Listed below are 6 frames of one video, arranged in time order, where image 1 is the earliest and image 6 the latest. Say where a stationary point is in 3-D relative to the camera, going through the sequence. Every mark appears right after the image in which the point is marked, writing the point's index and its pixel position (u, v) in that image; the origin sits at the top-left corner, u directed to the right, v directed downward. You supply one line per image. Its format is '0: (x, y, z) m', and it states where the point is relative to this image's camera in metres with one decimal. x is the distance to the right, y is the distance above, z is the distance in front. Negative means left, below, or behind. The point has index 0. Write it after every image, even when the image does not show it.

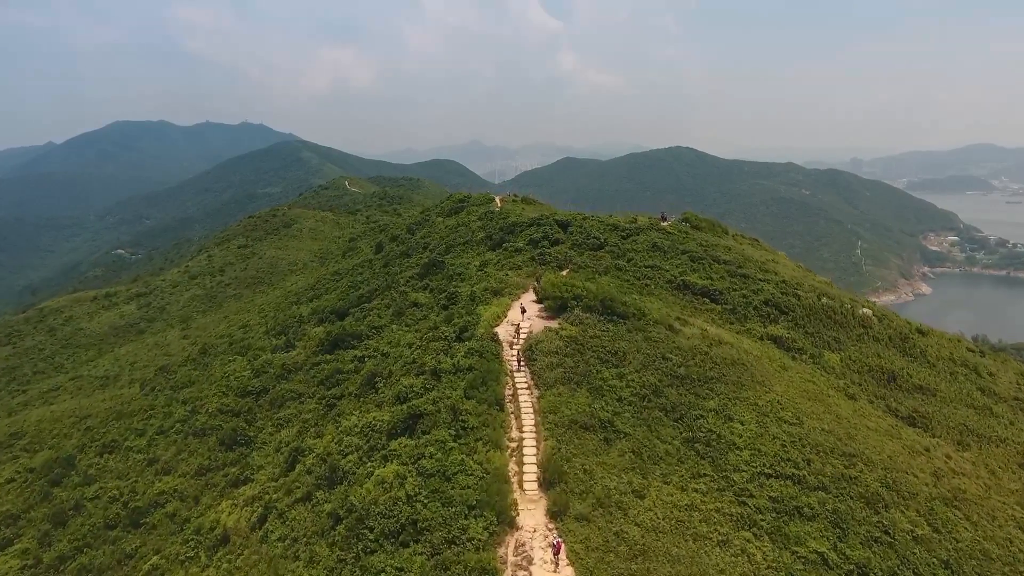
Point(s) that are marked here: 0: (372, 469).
0: (-4.2, -5.5, +17.3) m
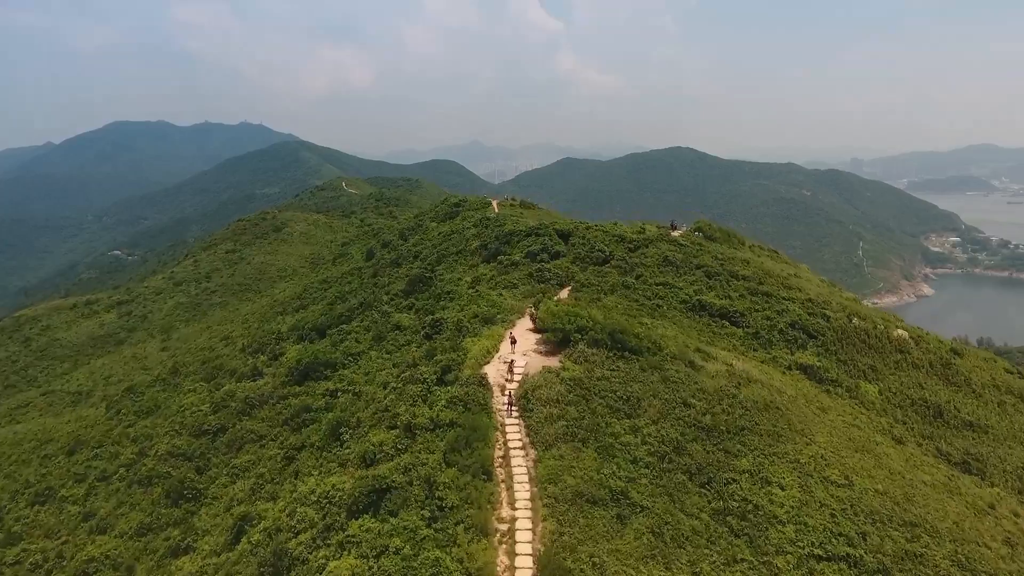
0: (-4.5, -6.5, +13.7) m
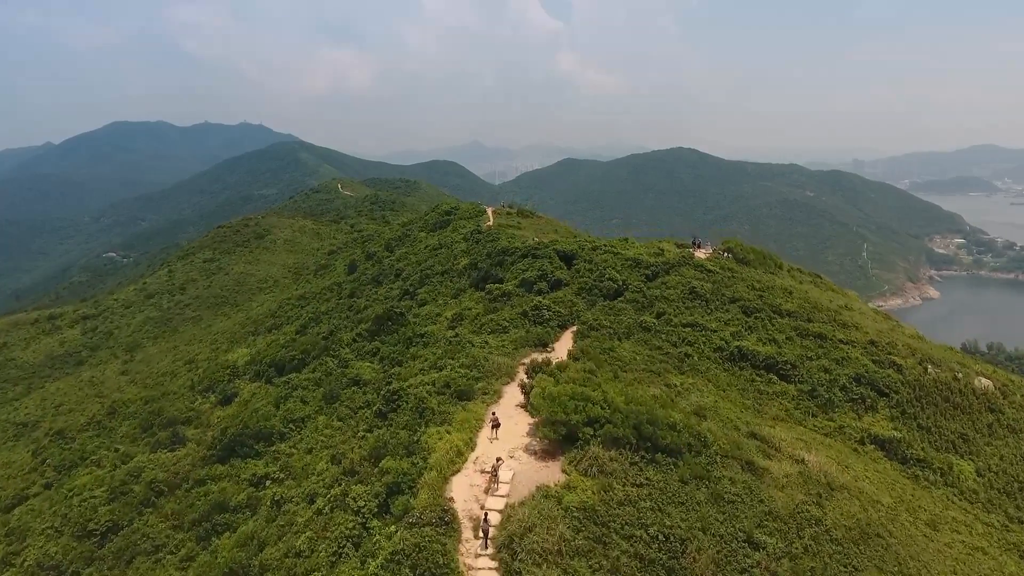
0: (-5.0, -8.2, +7.6) m
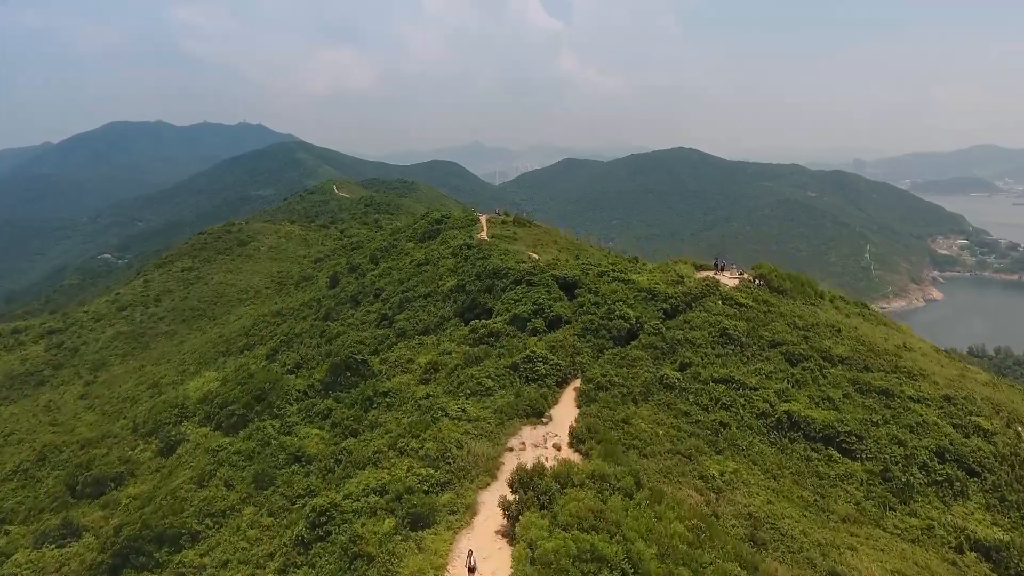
0: (-5.4, -9.8, +2.6) m
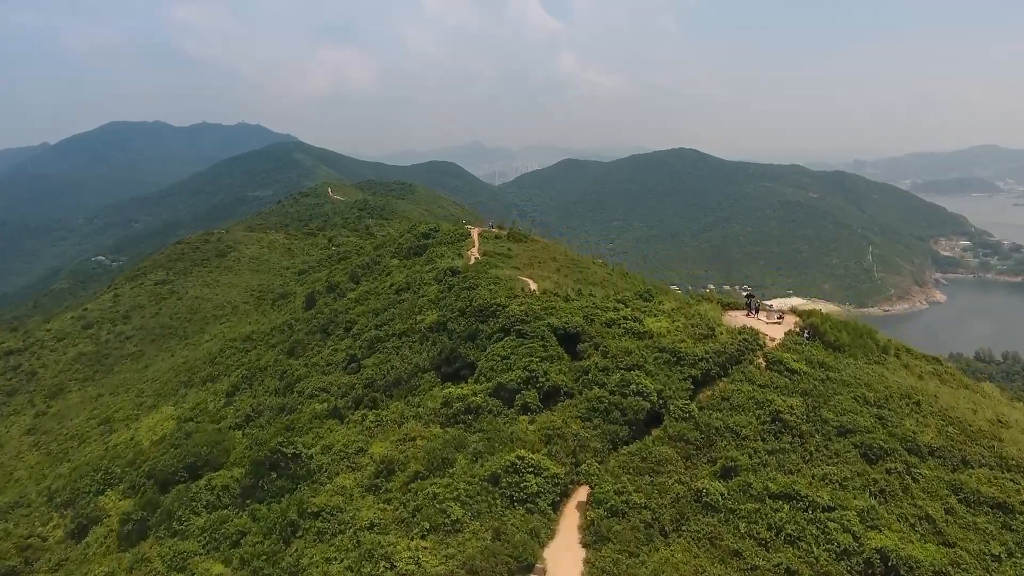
0: (-5.9, -11.7, -2.7) m
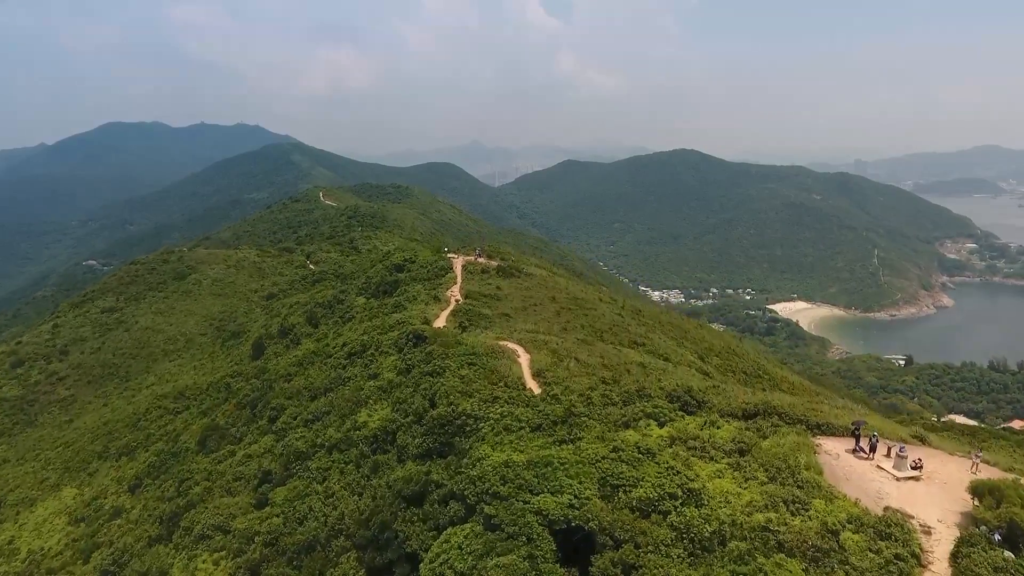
0: (-6.7, -15.0, -11.7) m
